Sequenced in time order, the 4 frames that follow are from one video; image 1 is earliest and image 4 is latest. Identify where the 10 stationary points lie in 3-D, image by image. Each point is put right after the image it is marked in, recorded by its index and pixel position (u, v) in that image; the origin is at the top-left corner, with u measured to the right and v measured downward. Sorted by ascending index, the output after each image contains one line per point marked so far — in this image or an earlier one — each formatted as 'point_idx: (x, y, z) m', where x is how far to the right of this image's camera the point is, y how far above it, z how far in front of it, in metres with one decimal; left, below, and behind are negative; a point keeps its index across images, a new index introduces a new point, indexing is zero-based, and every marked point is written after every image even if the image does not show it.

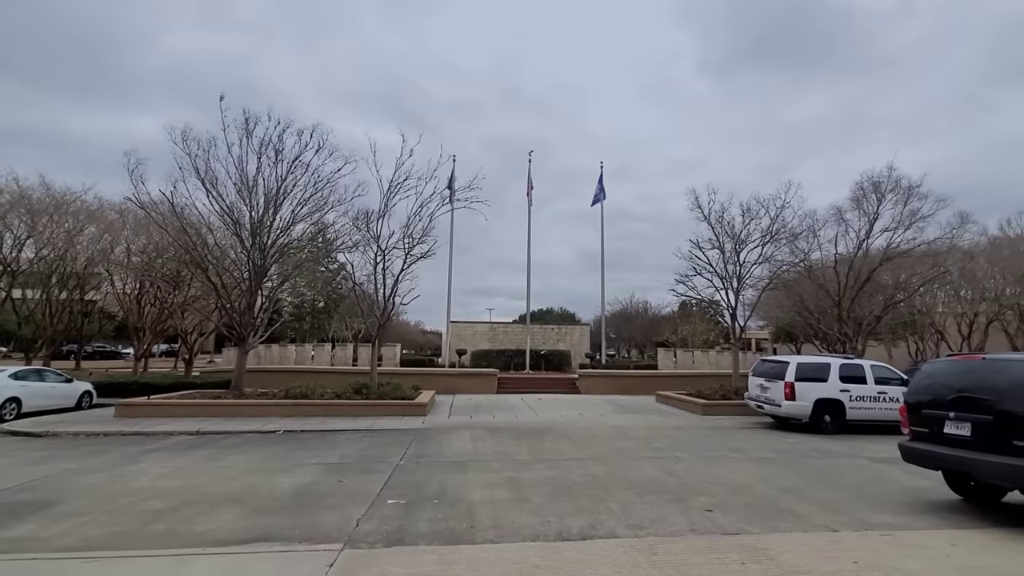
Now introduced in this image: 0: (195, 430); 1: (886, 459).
0: (-6.7, -3.0, +13.4) m
1: (+6.2, -2.8, +10.5) m
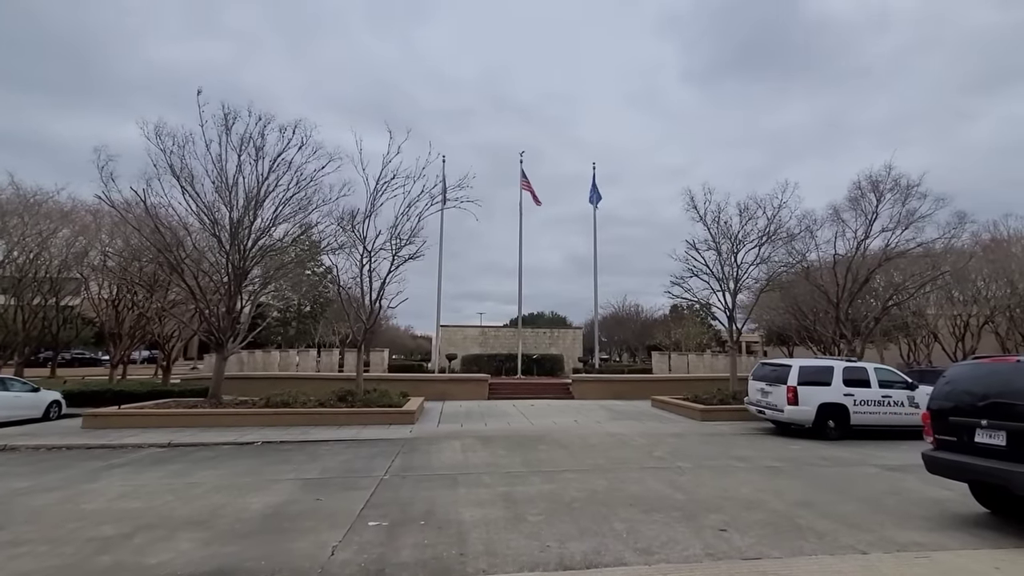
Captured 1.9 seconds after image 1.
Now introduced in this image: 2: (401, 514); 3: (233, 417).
0: (-6.9, -3.1, +12.7) m
1: (+6.1, -2.8, +9.9) m
2: (-1.2, -2.4, +6.7) m
3: (-6.6, -3.0, +15.0) m
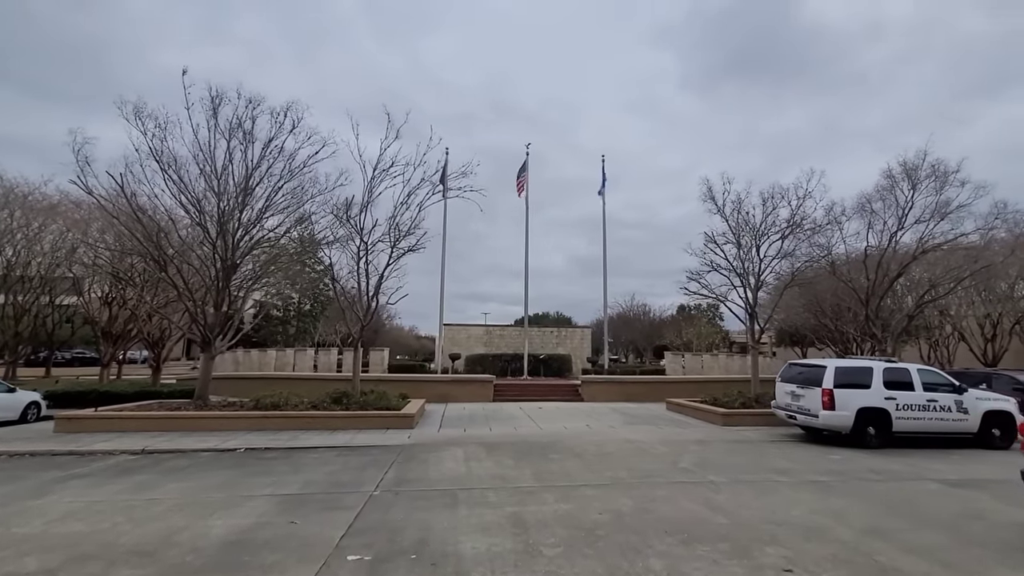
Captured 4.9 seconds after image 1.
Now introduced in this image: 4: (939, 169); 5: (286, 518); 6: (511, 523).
0: (-6.8, -2.9, +11.5) m
1: (+6.2, -2.7, +8.7) m
2: (-1.1, -2.2, +5.5) m
3: (-6.5, -2.9, +13.9) m
4: (+11.0, +3.1, +16.3) m
5: (-2.3, -2.4, +6.5) m
6: (0.0, -2.3, +6.3) m
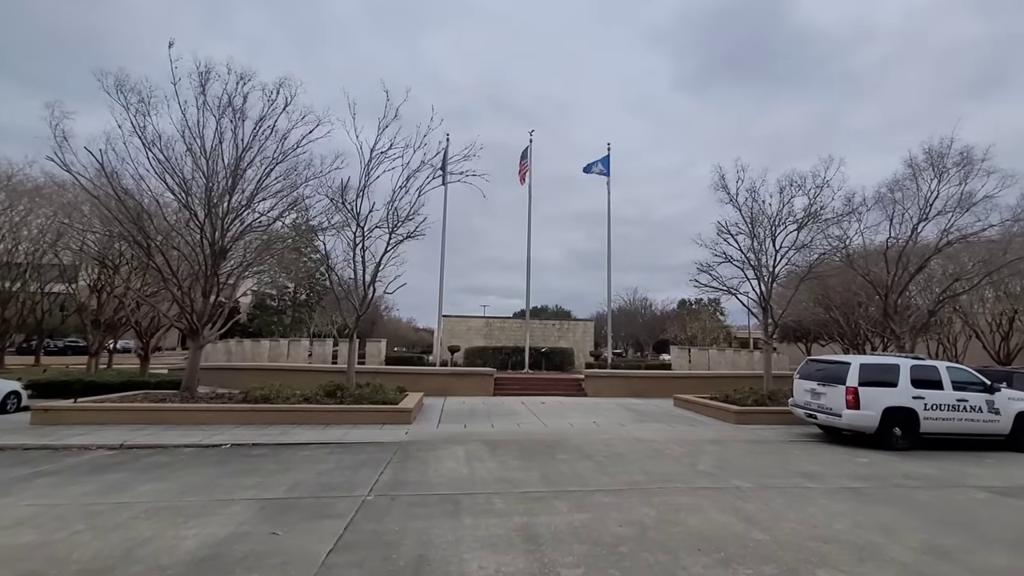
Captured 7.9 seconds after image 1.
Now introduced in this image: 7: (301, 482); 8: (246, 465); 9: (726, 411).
0: (-6.7, -2.6, +10.8) m
1: (+6.3, -2.6, +8.0) m
2: (-1.0, -2.1, +4.8) m
3: (-6.4, -2.6, +13.1) m
4: (+11.1, +3.2, +15.5) m
5: (-2.2, -2.2, +5.8) m
6: (+0.1, -2.2, +5.6) m
7: (-2.6, -2.4, +7.9) m
8: (-3.8, -2.5, +9.0) m
9: (+5.1, -2.9, +15.0) m
